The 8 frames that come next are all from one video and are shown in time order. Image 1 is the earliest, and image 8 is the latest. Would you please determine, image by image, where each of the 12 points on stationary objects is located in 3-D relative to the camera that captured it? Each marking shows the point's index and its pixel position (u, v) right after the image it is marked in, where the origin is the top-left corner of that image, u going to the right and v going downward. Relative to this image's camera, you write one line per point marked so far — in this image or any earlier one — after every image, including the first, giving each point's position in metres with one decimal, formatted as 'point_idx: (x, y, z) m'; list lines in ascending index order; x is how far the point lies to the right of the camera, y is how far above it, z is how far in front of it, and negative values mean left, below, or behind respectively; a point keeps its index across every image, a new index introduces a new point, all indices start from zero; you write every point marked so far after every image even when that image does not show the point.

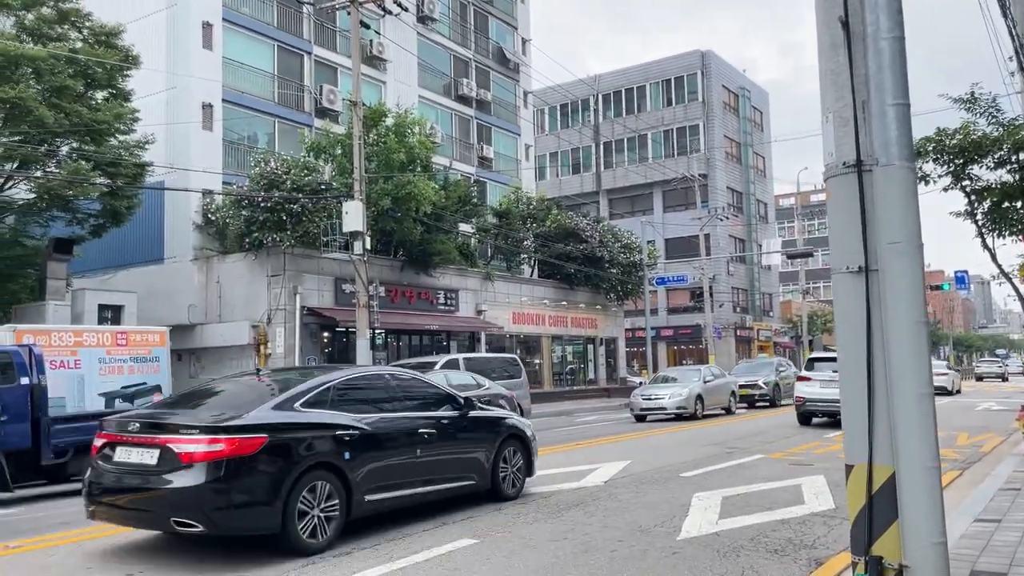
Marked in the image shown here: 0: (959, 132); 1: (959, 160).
0: (+7.2, +2.5, +13.6) m
1: (+7.2, +2.0, +13.6) m
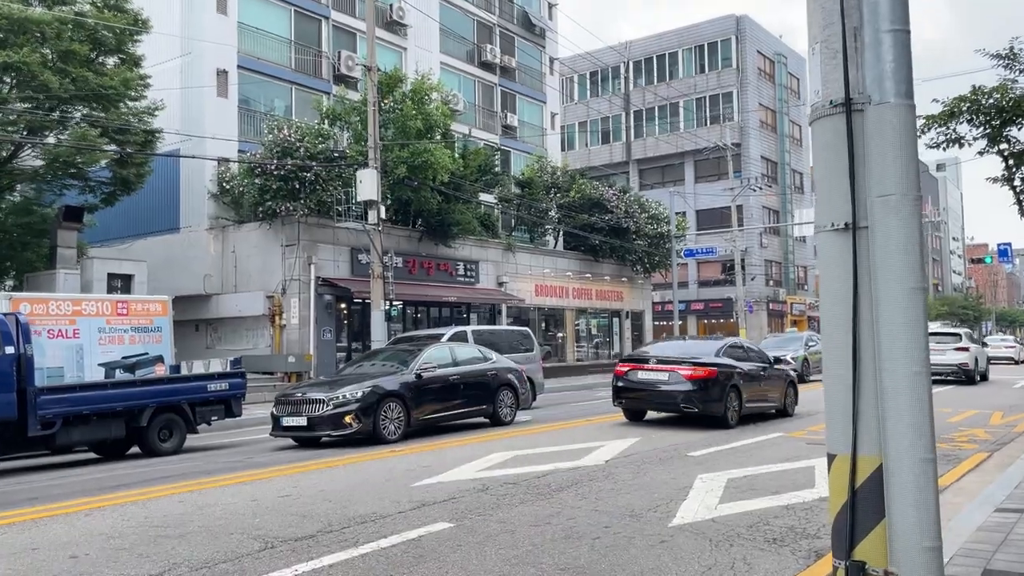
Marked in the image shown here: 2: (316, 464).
0: (+7.2, +2.9, +12.6) m
1: (+7.3, +2.5, +12.6) m
2: (-2.6, -2.3, +11.1) m
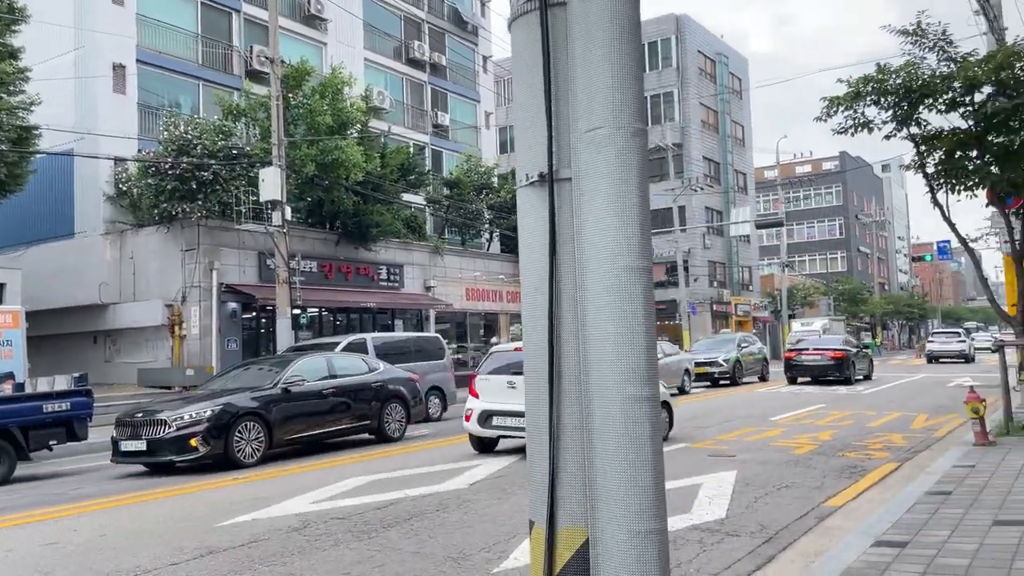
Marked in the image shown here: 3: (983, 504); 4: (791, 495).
0: (+5.4, +3.0, +11.6) m
1: (+5.4, +2.6, +11.6) m
2: (-4.2, -2.4, +9.6) m
3: (+3.7, -1.7, +6.7) m
4: (+2.8, -2.1, +8.6) m
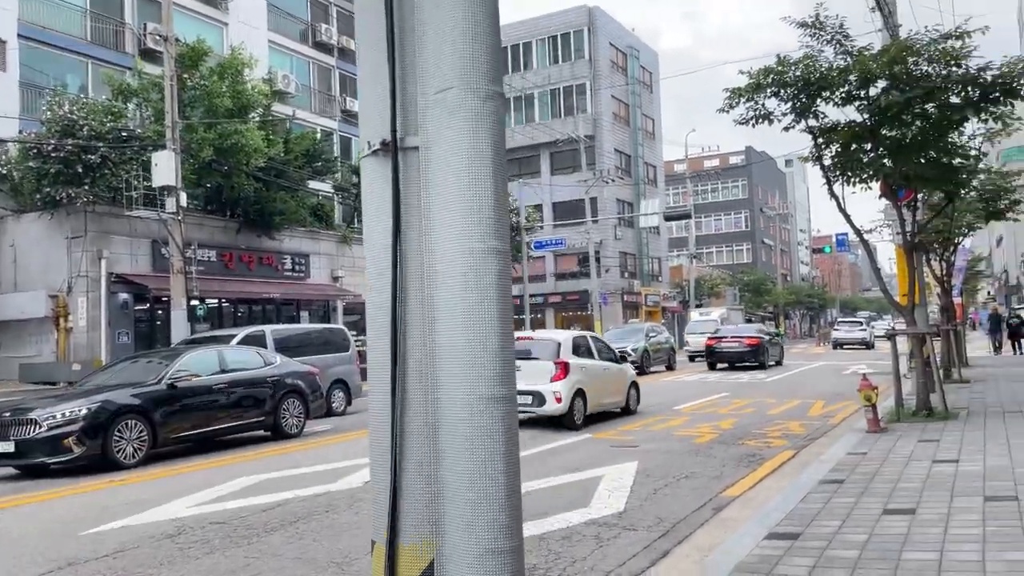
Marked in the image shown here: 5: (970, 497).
0: (+4.0, +3.1, +11.7) m
1: (+4.1, +2.7, +11.7) m
2: (-5.3, -2.3, +8.8) m
3: (+2.9, -1.6, +6.7) m
4: (+1.8, -2.0, +8.5) m
5: (+3.3, -1.5, +6.2) m
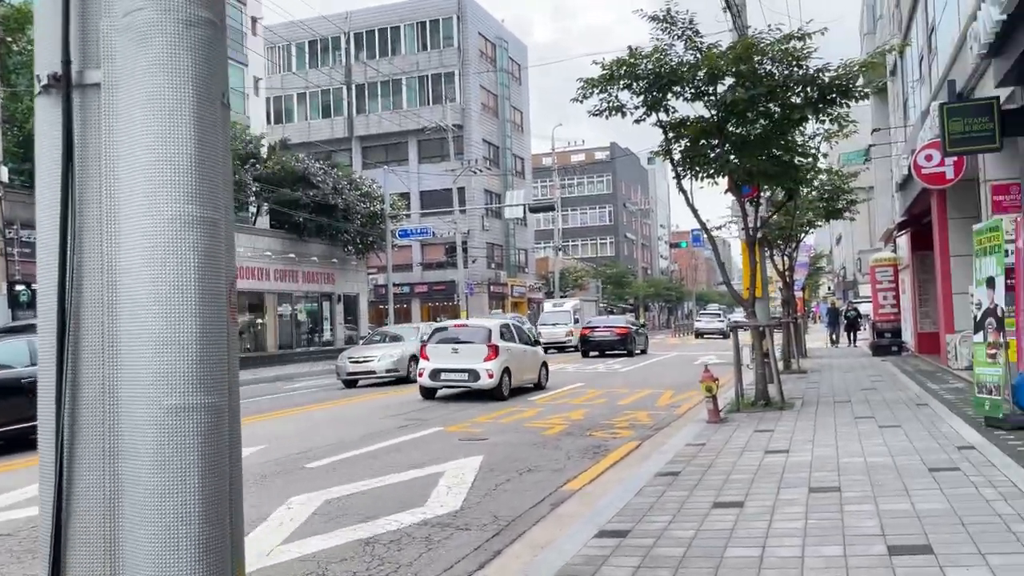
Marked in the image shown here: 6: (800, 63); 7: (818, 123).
0: (+2.0, +3.3, +11.8) m
1: (+2.0, +2.8, +11.8) m
2: (-6.9, -2.1, +7.5) m
3: (+1.5, -1.6, +6.7) m
4: (+0.2, -1.9, +8.3) m
5: (+2.1, -1.5, +6.2) m
6: (+3.9, +3.1, +11.5) m
7: (+4.4, +2.3, +12.0) m
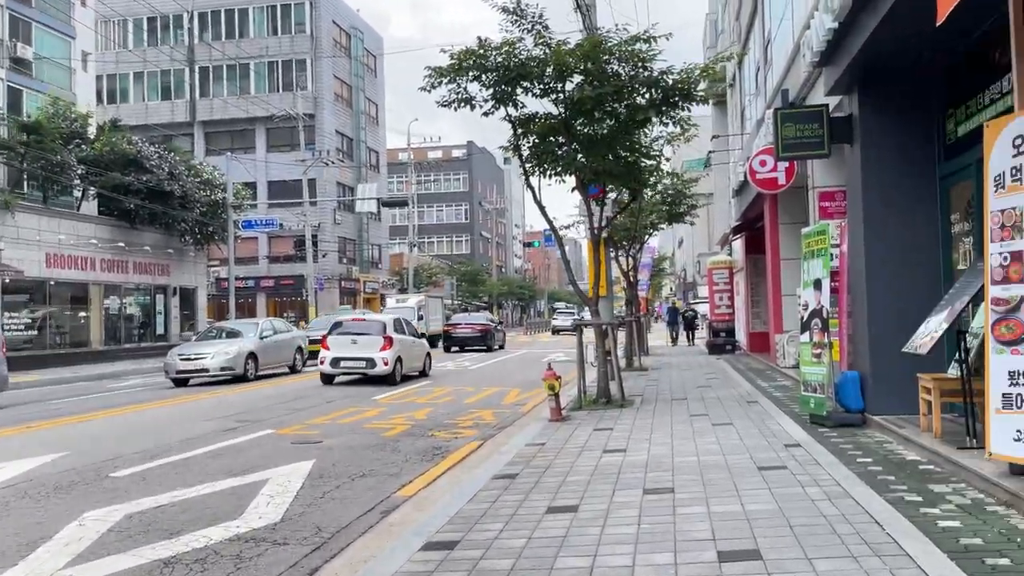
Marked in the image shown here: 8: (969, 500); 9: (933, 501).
0: (-0.1, +3.3, +11.5) m
1: (-0.1, +2.8, +11.6) m
2: (-8.3, -1.9, +5.8) m
3: (+0.2, -1.5, +6.5) m
4: (-1.4, -1.8, +7.8) m
5: (+0.8, -1.5, +6.1) m
6: (+1.8, +3.1, +11.6) m
7: (+2.2, +2.3, +12.2) m
8: (+2.7, -1.2, +5.0) m
9: (+2.5, -1.3, +5.0) m
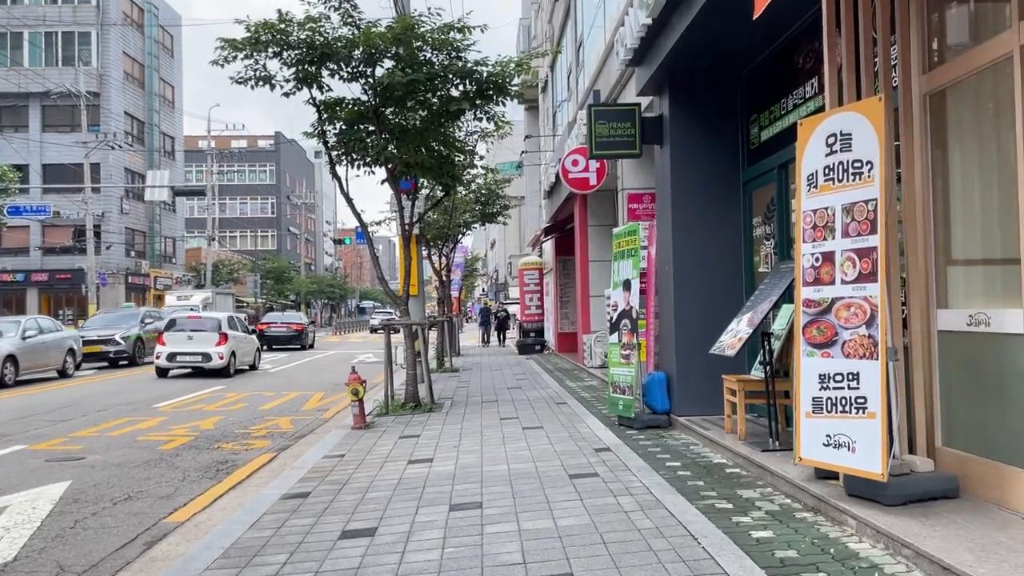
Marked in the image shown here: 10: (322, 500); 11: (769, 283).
0: (-2.6, +3.3, +10.6) m
1: (-2.6, +2.9, +10.7) m
2: (-9.3, -1.8, +3.3) m
3: (-1.2, -1.5, +5.8) m
4: (-3.1, -1.8, +6.8) m
5: (-0.5, -1.4, +5.5) m
6: (-0.7, +3.1, +11.1) m
7: (-0.5, +2.4, +11.8) m
8: (+1.5, -1.3, +4.9) m
9: (+1.3, -1.3, +4.9) m
10: (-1.4, -1.5, +6.2) m
11: (+1.9, 0.0, +6.4) m
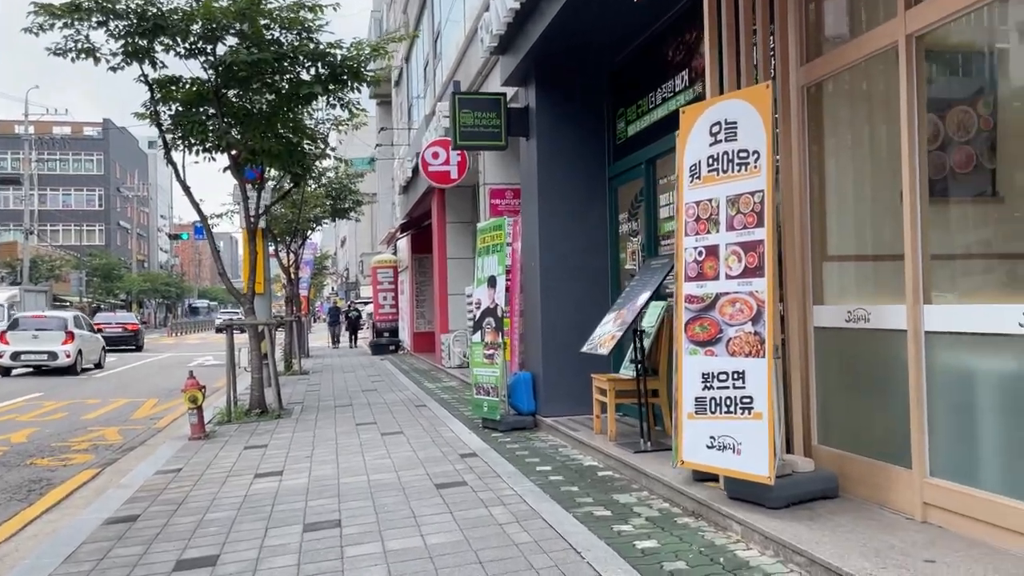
0: (-4.3, +3.4, +9.6) m
1: (-4.3, +2.9, +9.7) m
2: (-9.6, -1.7, +1.2) m
3: (-2.1, -1.5, +5.1) m
4: (-4.1, -1.8, +5.7) m
5: (-1.3, -1.4, +4.9) m
6: (-2.5, +3.1, +10.4) m
7: (-2.4, +2.4, +11.1) m
8: (+0.8, -1.2, +4.6) m
9: (+0.6, -1.2, +4.6) m
10: (-2.3, -1.5, +5.4) m
11: (+0.9, +0.1, +6.2) m
